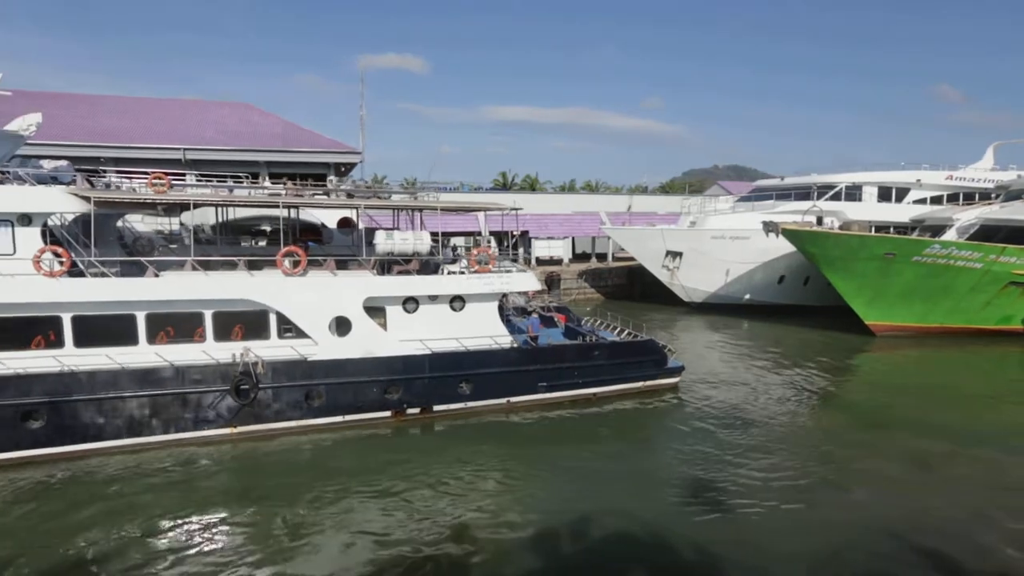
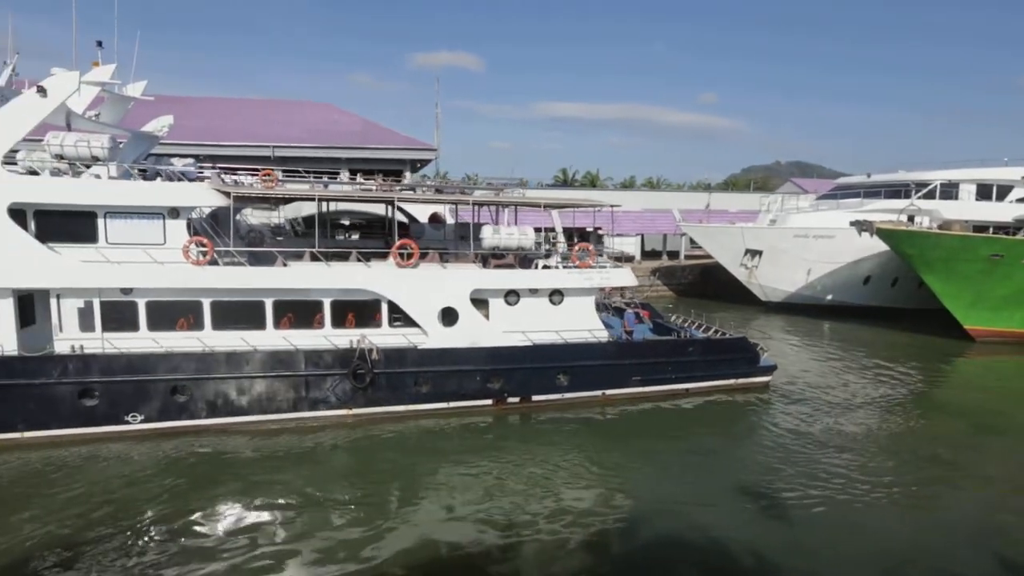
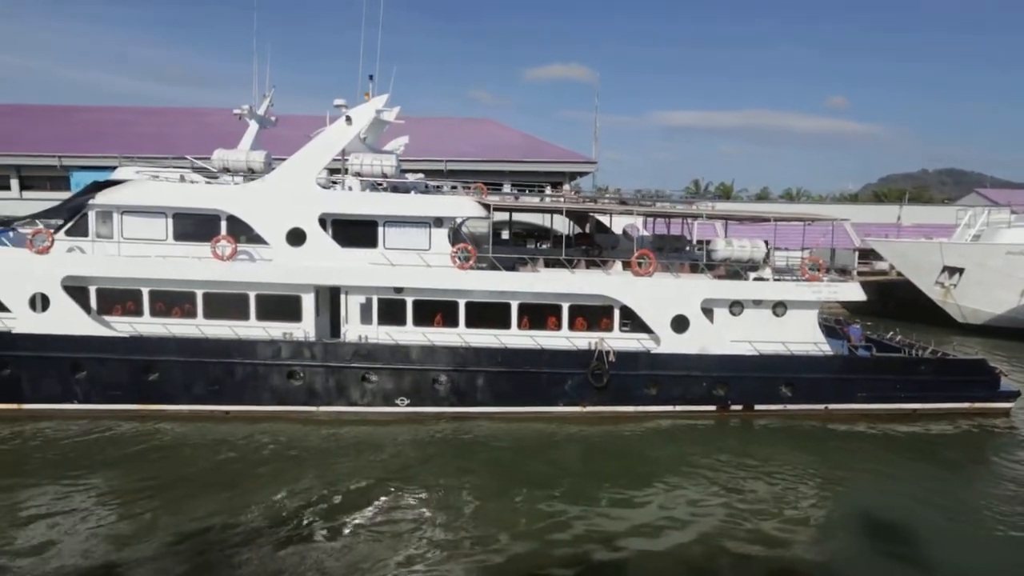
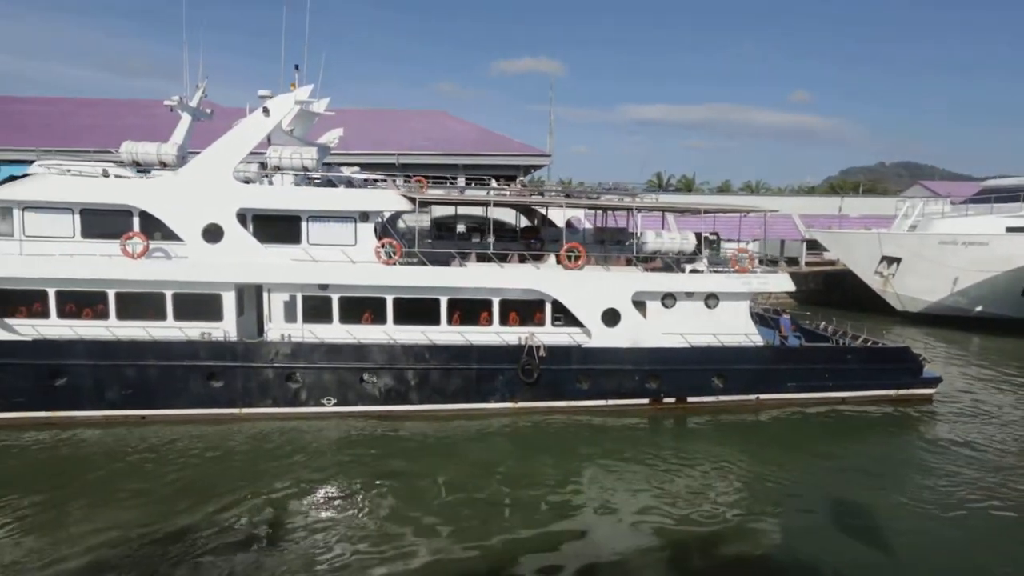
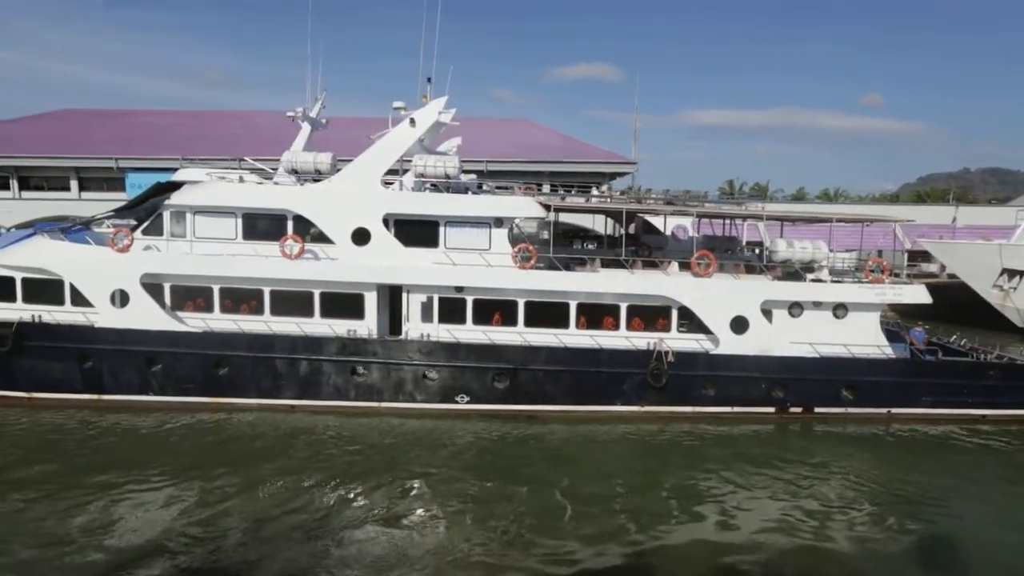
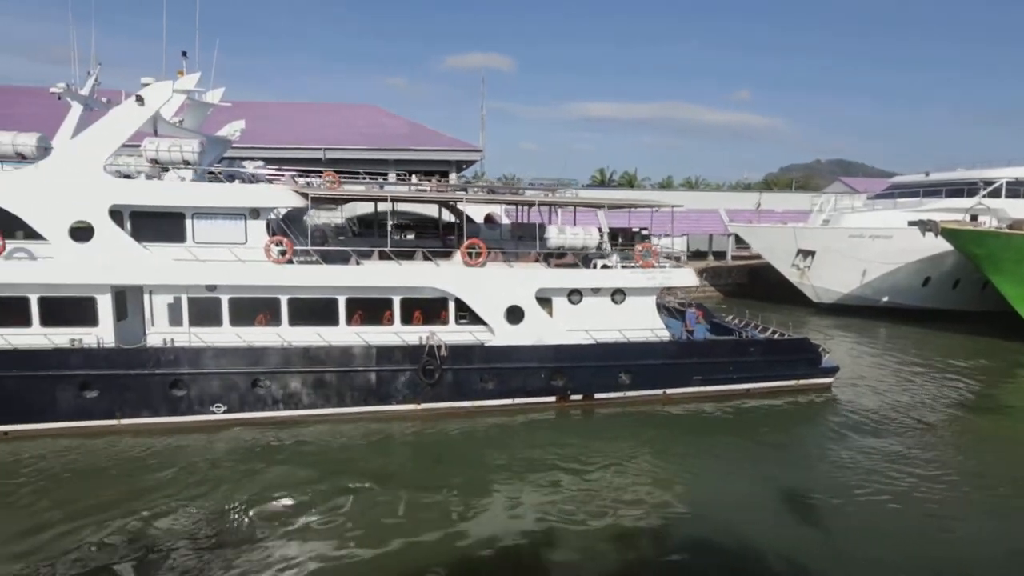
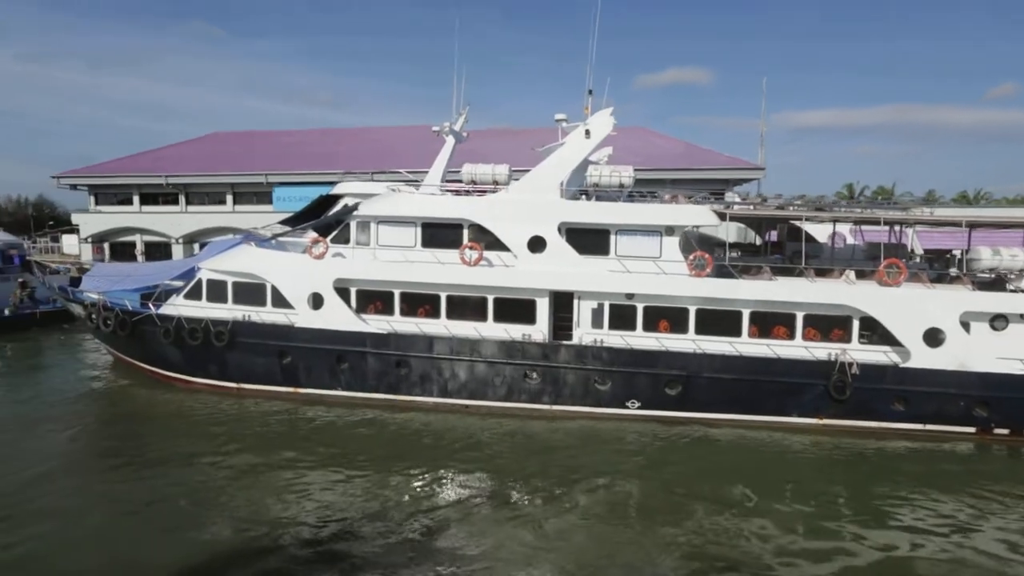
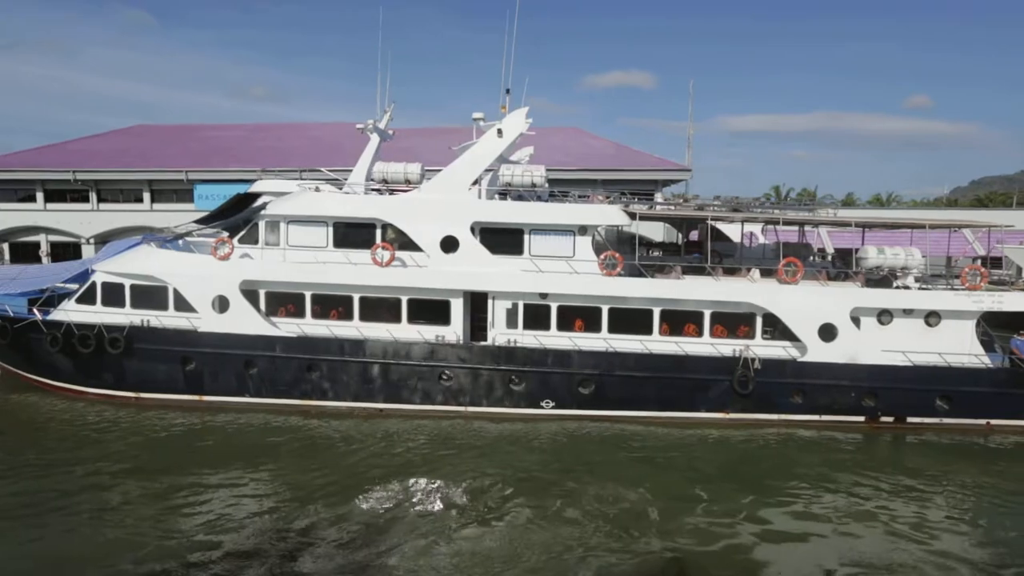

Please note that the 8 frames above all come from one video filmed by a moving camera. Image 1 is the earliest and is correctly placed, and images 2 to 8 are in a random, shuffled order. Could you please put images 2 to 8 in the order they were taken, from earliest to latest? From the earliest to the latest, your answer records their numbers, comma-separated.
2, 6, 4, 3, 5, 8, 7
